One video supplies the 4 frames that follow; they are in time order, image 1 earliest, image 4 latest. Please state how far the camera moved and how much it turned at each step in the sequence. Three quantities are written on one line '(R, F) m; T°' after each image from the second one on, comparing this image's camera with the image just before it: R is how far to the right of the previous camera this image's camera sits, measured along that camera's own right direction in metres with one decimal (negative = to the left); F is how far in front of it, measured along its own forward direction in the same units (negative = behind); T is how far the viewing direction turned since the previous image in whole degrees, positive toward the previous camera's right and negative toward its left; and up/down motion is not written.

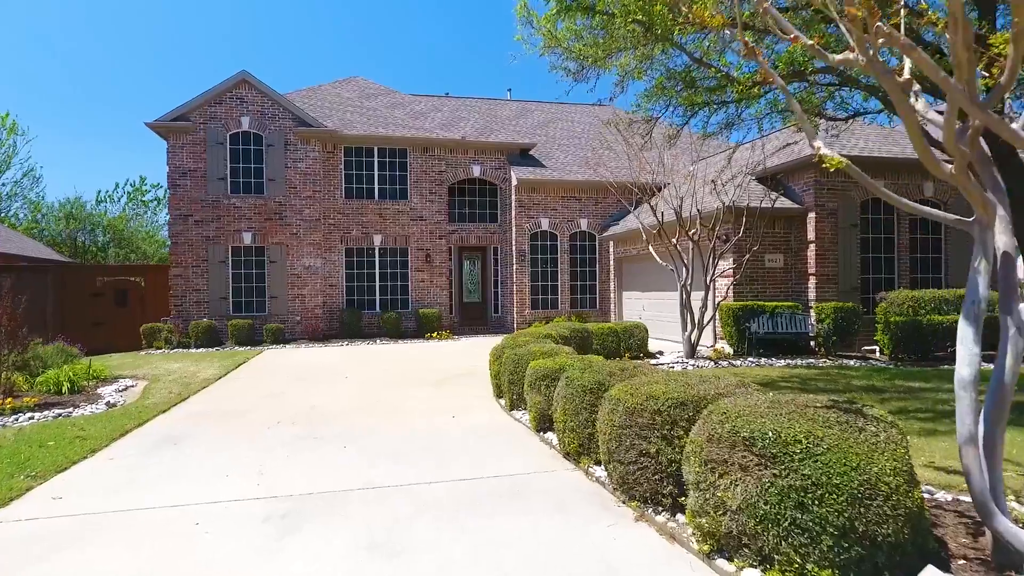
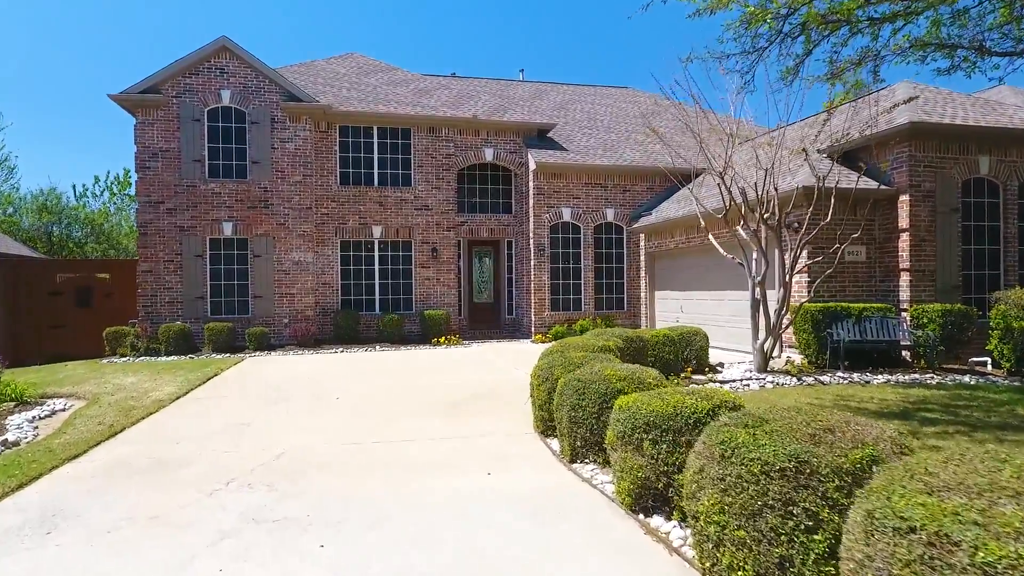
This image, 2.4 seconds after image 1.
(-0.5, +2.1) m; 0°
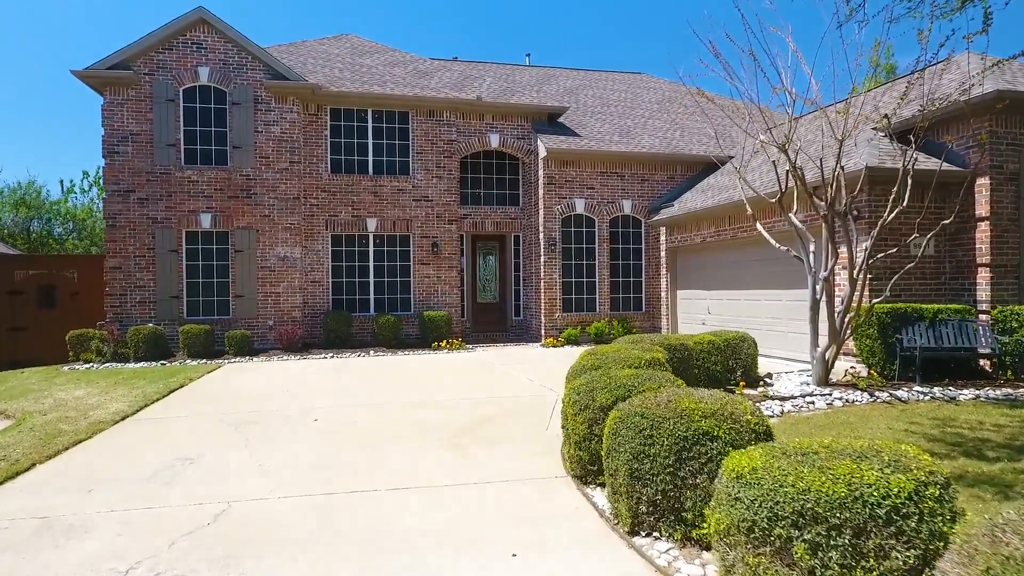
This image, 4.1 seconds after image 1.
(-0.2, +1.4) m; 0°
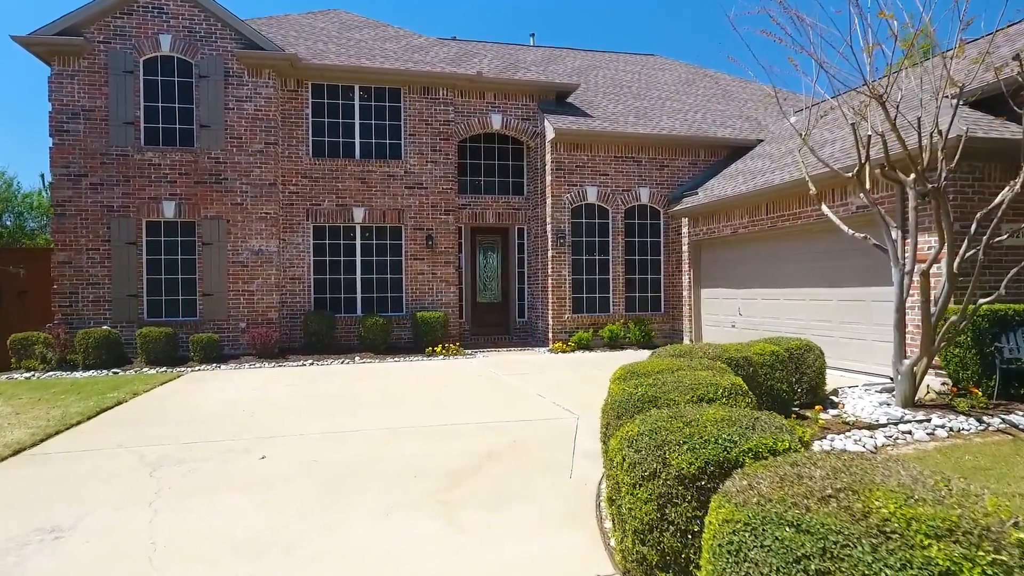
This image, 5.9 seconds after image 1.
(-0.1, +1.6) m; 0°
